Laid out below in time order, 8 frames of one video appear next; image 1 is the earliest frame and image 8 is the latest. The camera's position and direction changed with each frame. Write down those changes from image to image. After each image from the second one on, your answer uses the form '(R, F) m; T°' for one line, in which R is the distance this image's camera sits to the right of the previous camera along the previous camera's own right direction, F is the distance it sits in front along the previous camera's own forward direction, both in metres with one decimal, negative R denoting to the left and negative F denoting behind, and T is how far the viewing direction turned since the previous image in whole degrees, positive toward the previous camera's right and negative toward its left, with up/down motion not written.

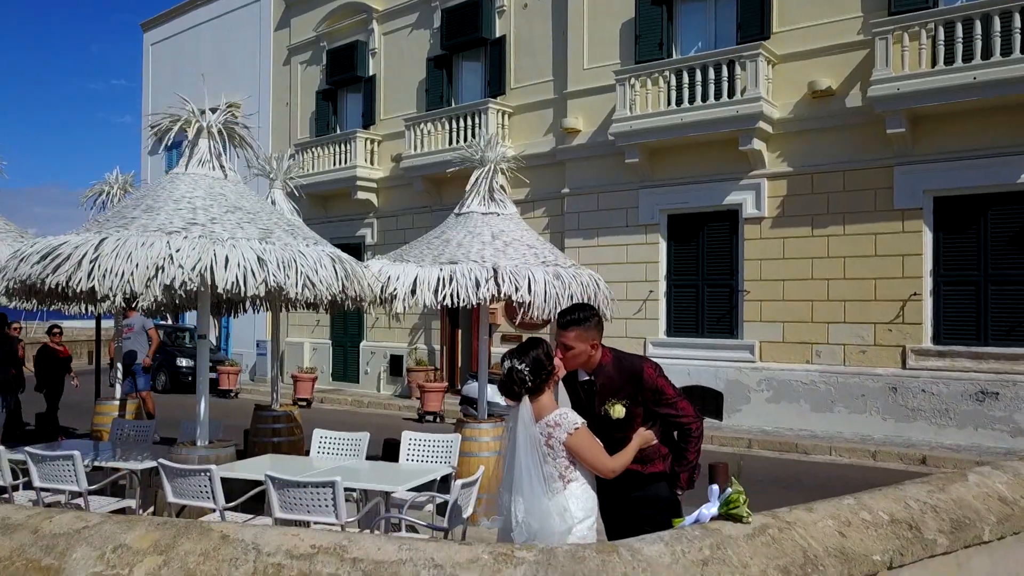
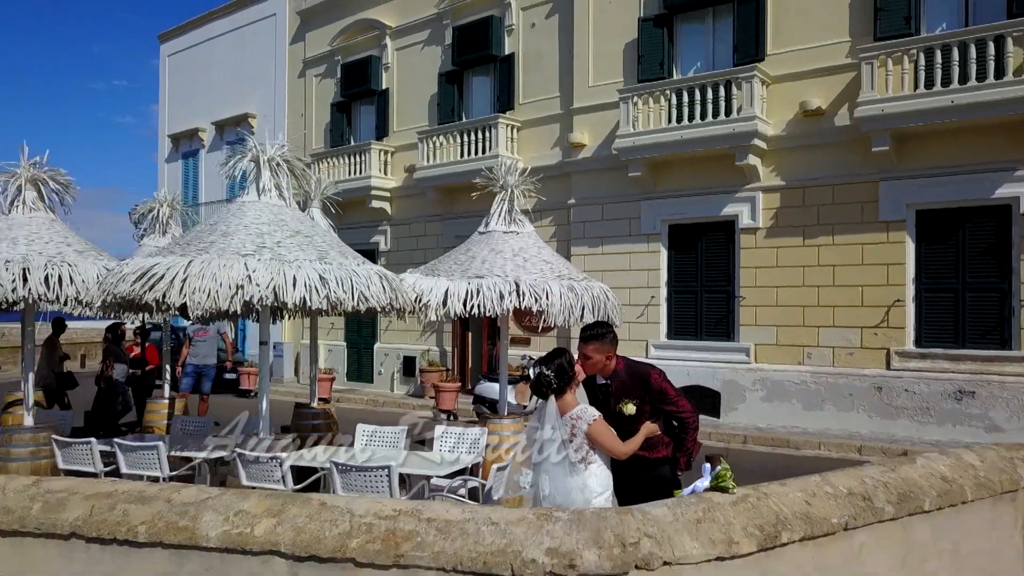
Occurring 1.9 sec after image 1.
(-0.2, -0.8) m; 0°
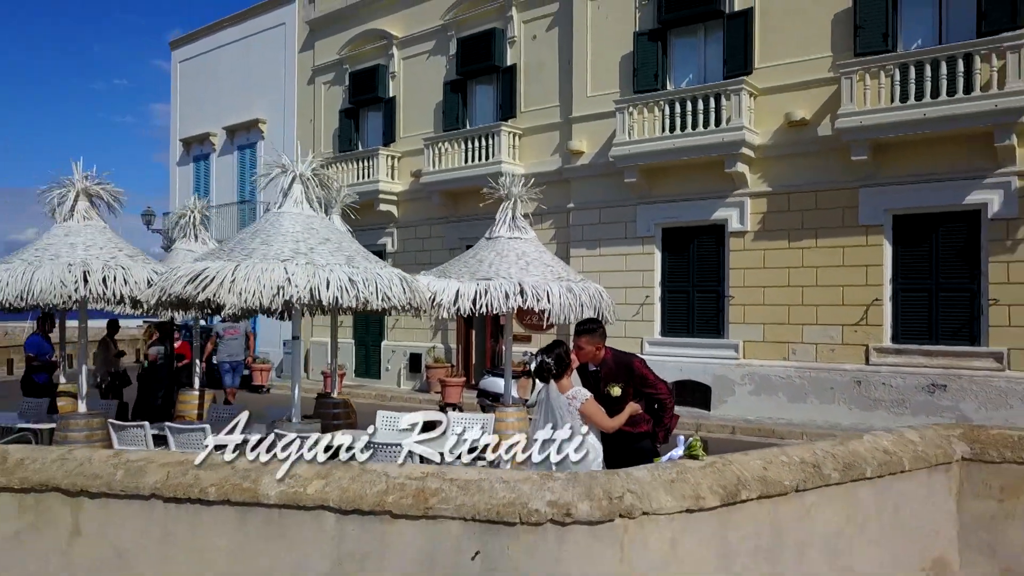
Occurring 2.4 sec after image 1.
(0.0, -0.8) m; 0°
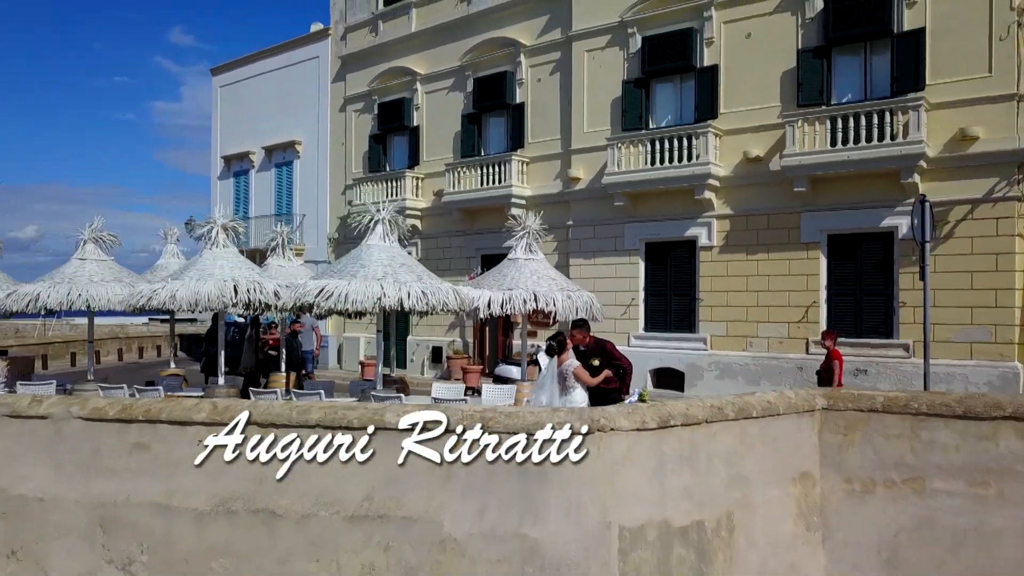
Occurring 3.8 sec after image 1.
(-0.2, -3.2) m; 0°
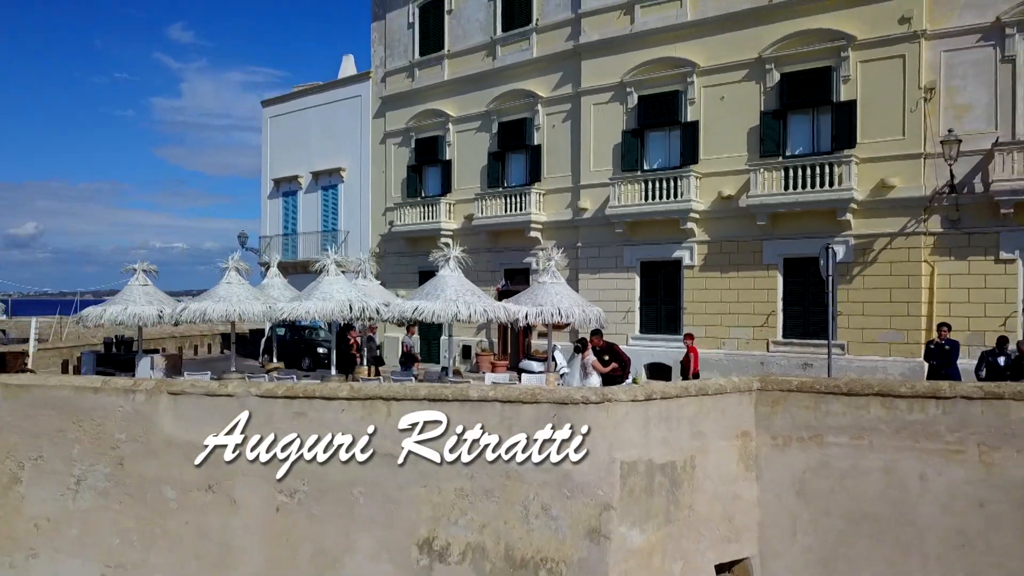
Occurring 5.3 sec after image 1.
(-0.6, -4.3) m; 0°
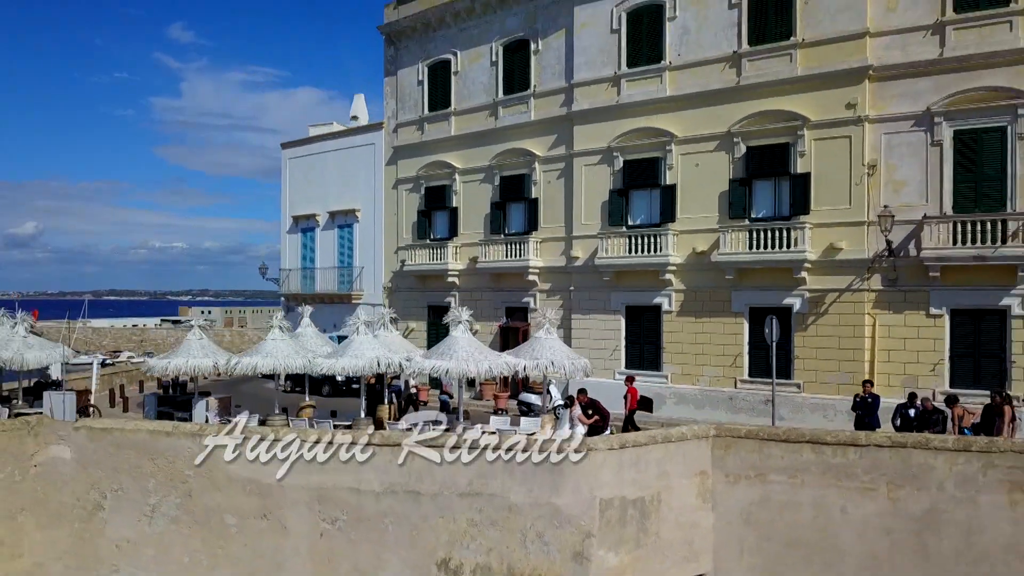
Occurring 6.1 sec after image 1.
(0.0, -2.9) m; 0°
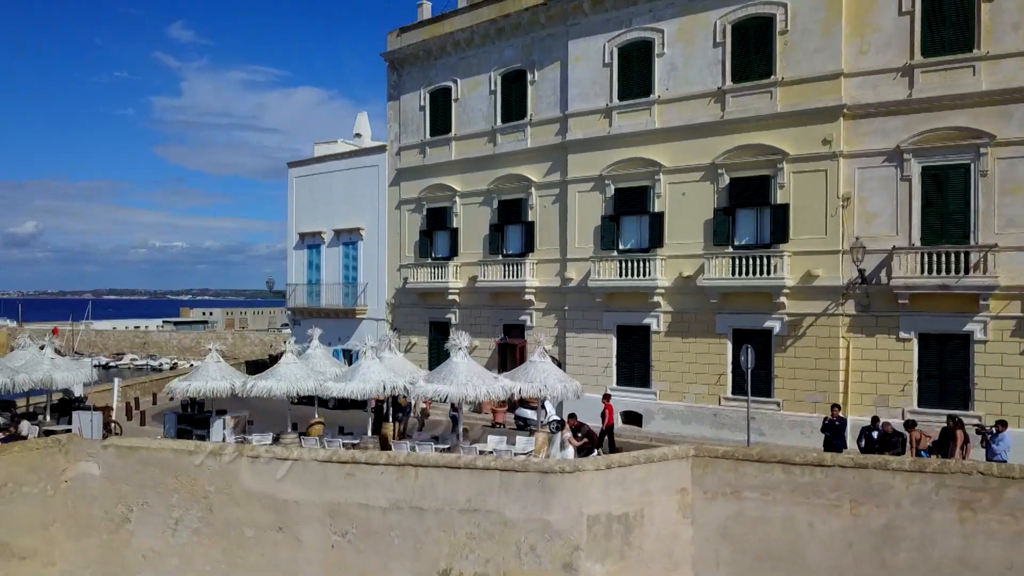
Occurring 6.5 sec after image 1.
(+0.1, -1.4) m; 0°
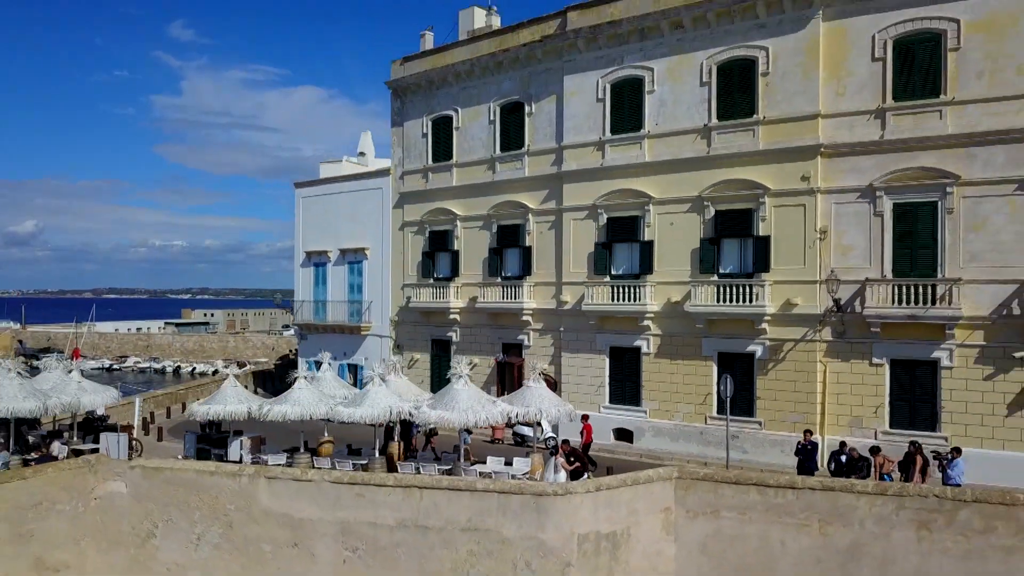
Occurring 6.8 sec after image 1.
(+0.1, -1.5) m; 0°
